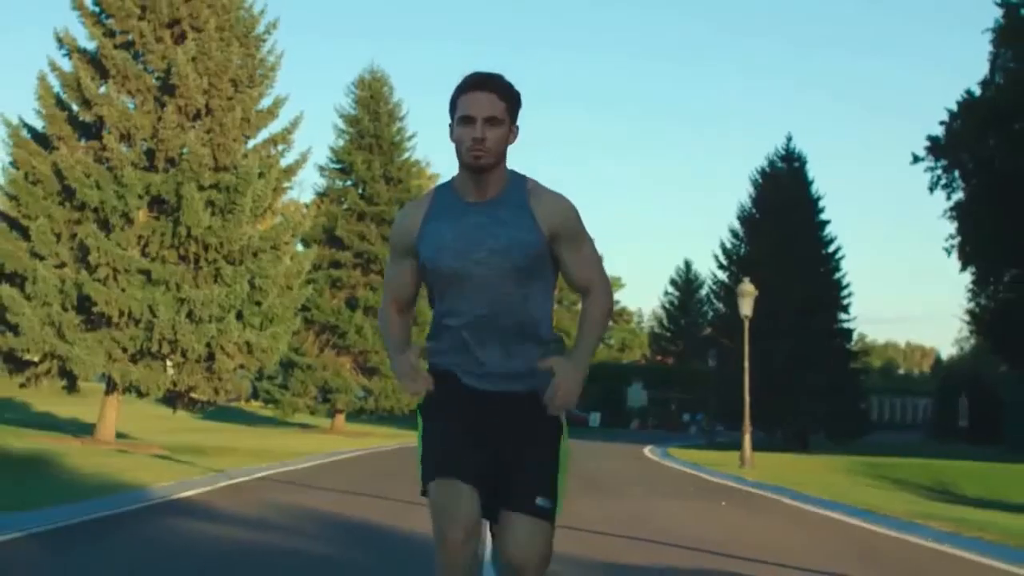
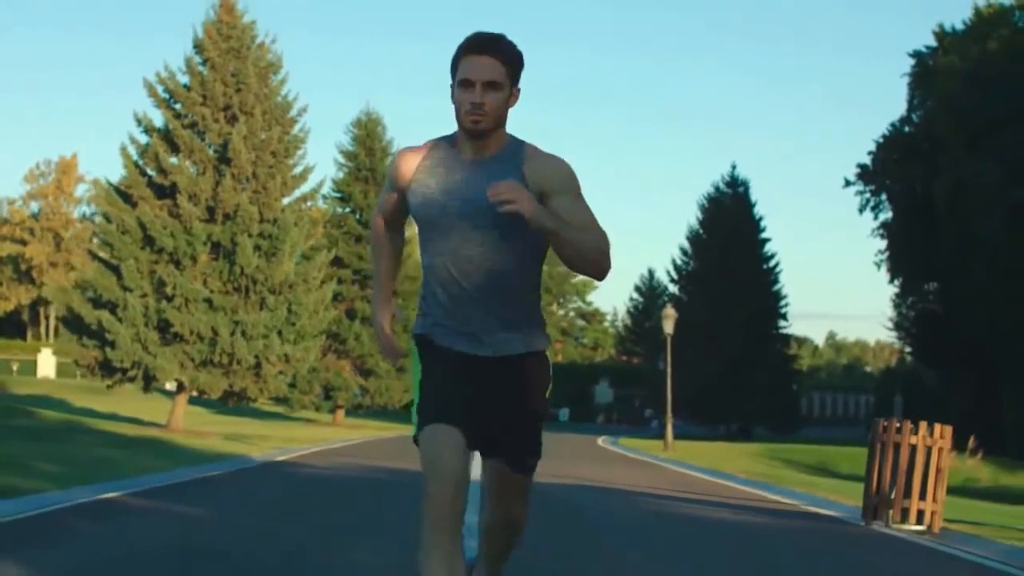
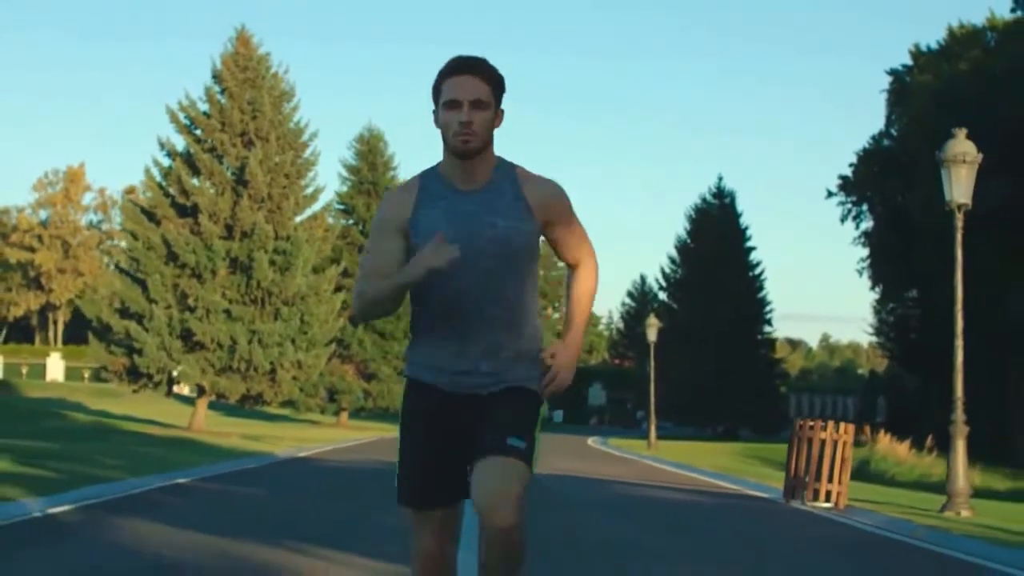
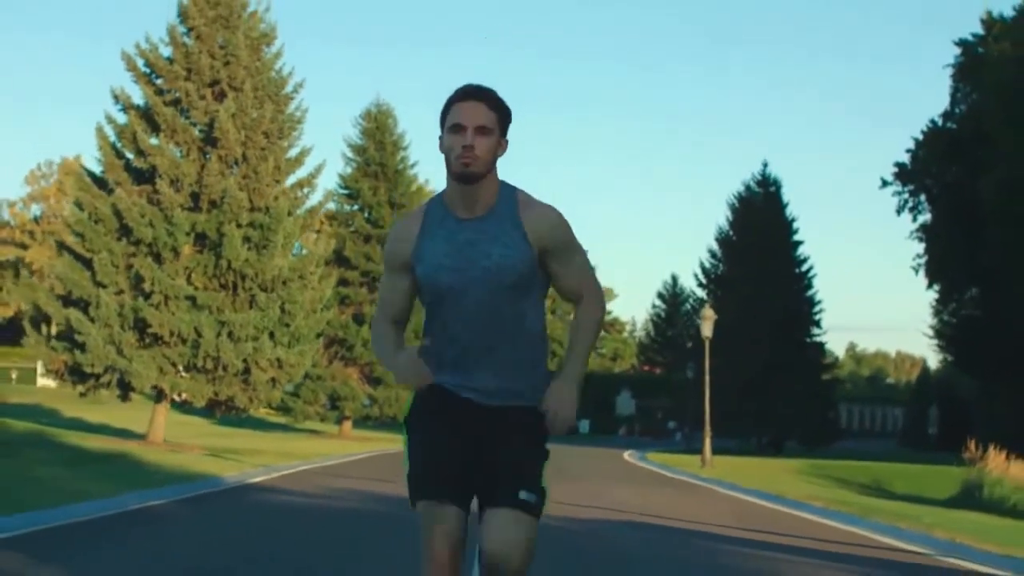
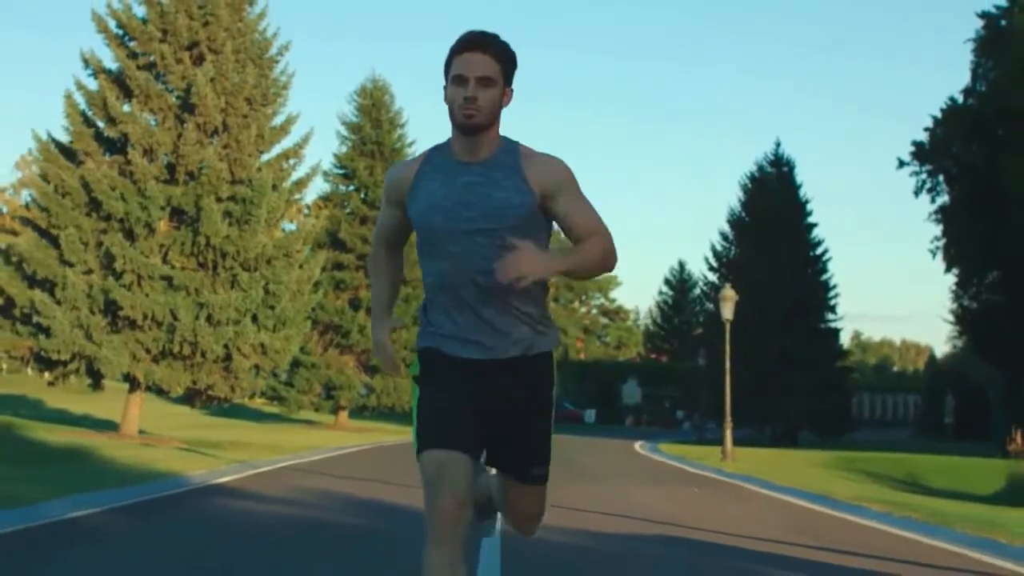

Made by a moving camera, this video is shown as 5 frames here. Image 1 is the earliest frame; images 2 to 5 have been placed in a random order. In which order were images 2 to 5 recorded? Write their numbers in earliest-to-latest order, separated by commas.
5, 4, 2, 3
